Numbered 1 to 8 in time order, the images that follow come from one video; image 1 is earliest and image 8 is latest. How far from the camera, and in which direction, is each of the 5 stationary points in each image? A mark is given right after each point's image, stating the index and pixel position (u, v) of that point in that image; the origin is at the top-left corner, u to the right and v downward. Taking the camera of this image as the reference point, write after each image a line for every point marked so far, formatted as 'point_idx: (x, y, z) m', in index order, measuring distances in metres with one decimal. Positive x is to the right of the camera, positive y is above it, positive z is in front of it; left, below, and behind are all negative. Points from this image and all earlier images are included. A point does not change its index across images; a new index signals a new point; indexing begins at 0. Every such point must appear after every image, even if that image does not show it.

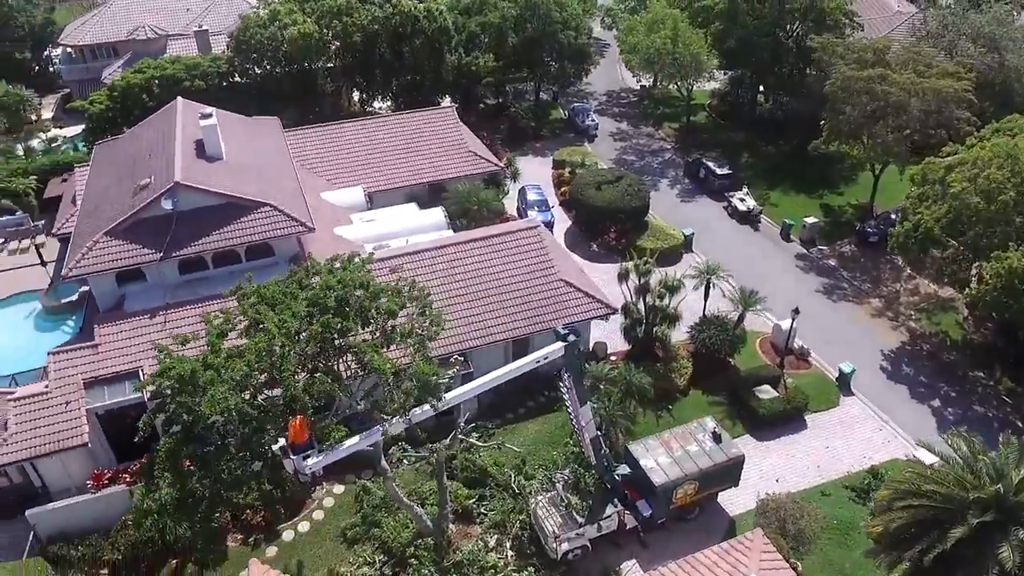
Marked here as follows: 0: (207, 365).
0: (-7.9, -2.0, +18.9) m
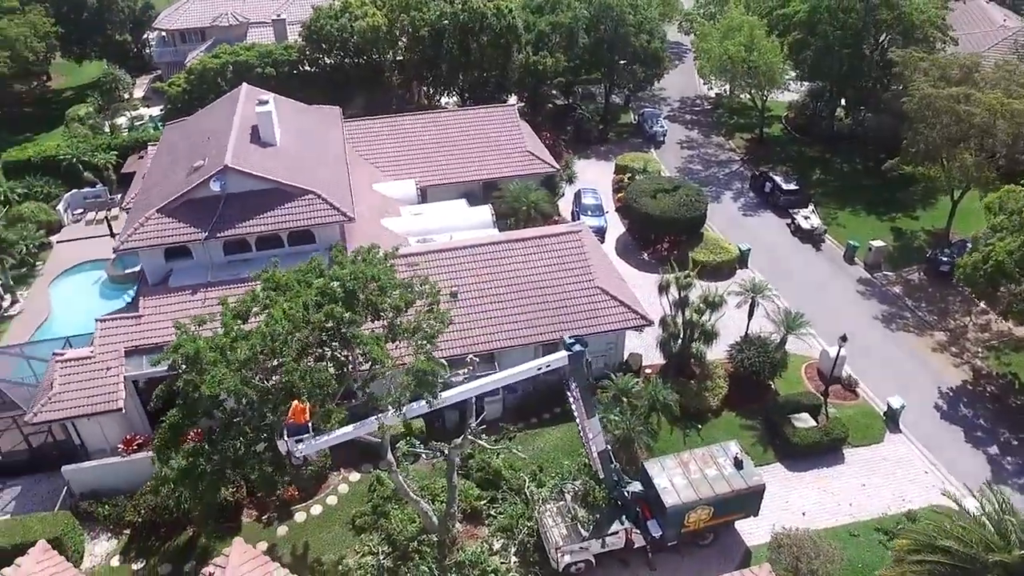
0: (-7.9, -1.5, +19.5) m
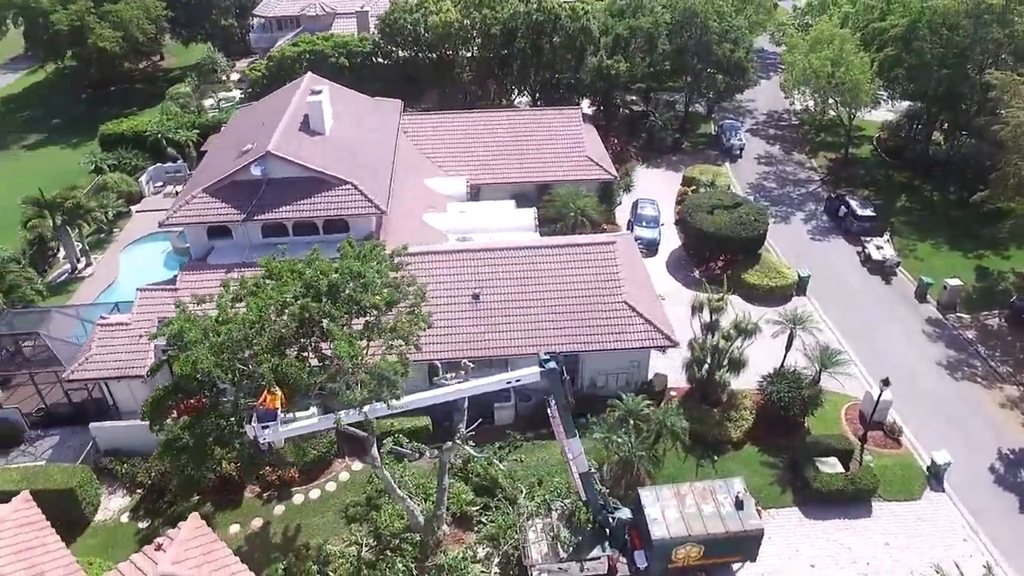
0: (-8.6, -1.0, +20.2) m
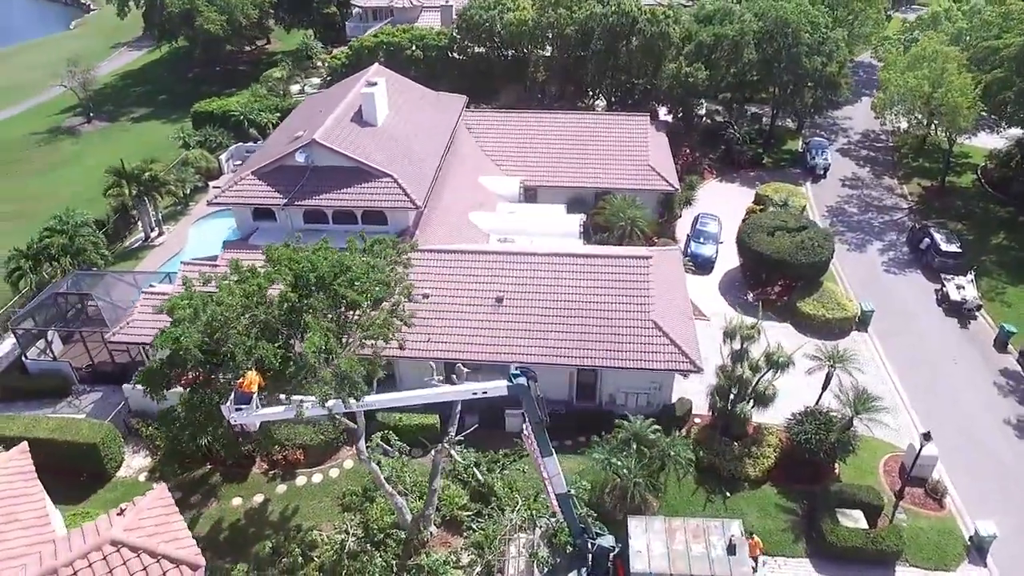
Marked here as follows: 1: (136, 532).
0: (-9.2, -0.5, +21.0) m
1: (-9.2, -5.9, +18.1) m
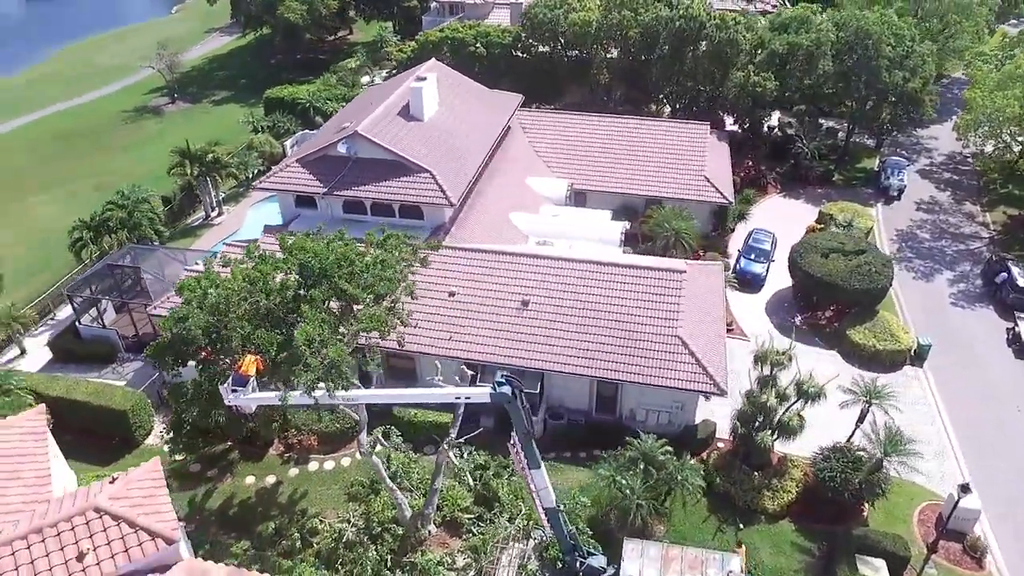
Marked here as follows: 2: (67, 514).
0: (-9.1, +0.1, +21.5) m
1: (-9.9, -5.4, +18.7) m
2: (-11.0, -5.5, +18.2) m
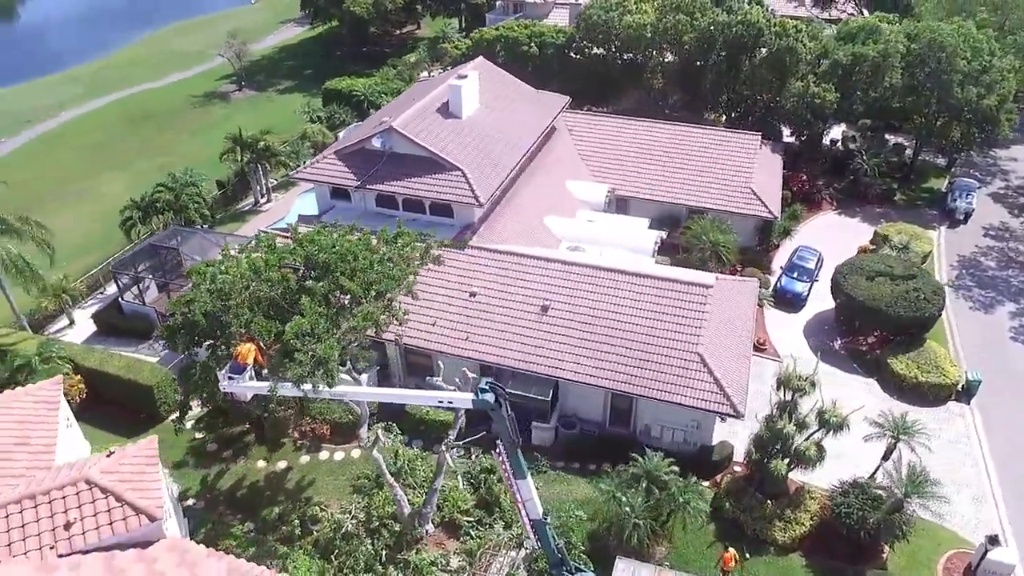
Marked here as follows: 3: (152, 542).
0: (-9.0, +0.5, +22.0) m
1: (-10.4, -4.9, +19.3) m
2: (-11.5, -5.0, +18.9) m
3: (-9.2, -6.5, +19.0) m
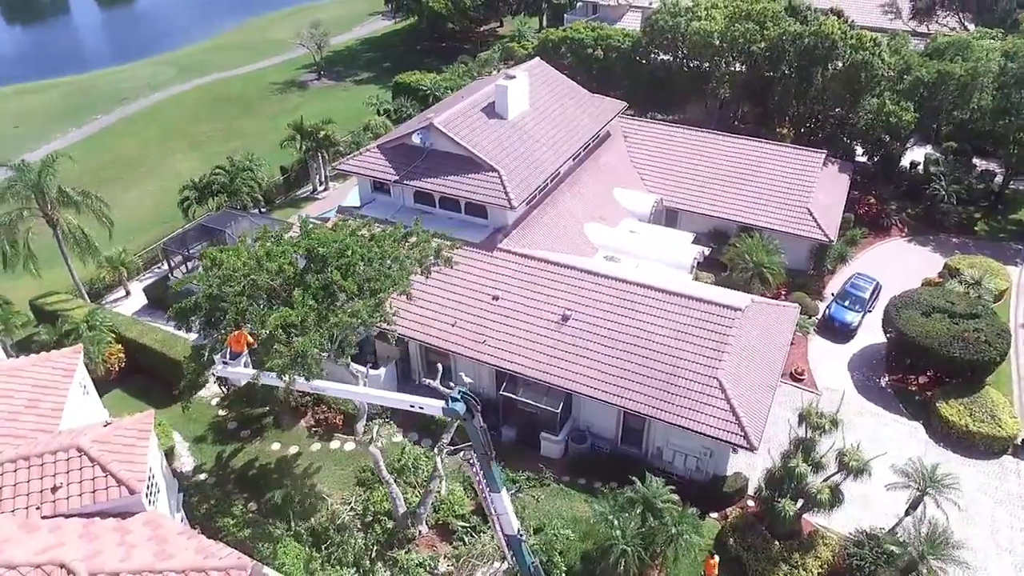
0: (-9.0, +1.0, +22.6) m
1: (-11.1, -4.3, +20.1) m
2: (-12.3, -4.3, +19.8) m
3: (-10.1, -6.0, +19.7) m
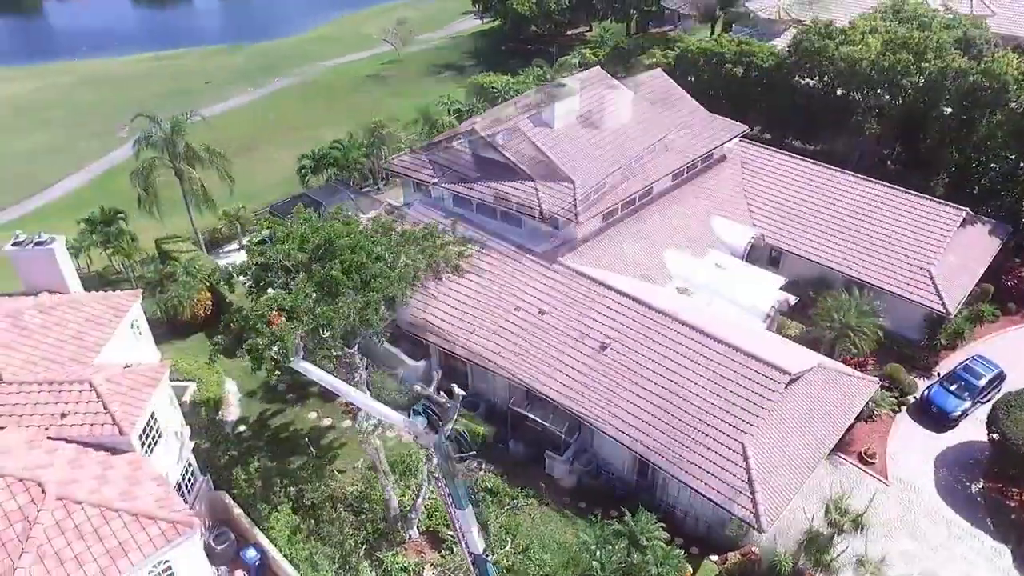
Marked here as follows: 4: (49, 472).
0: (-8.4, +1.9, +23.9) m
1: (-11.9, -2.9, +22.1) m
2: (-13.1, -2.7, +22.1) m
3: (-11.3, -4.7, +21.5) m
4: (-12.3, -4.9, +19.7) m
